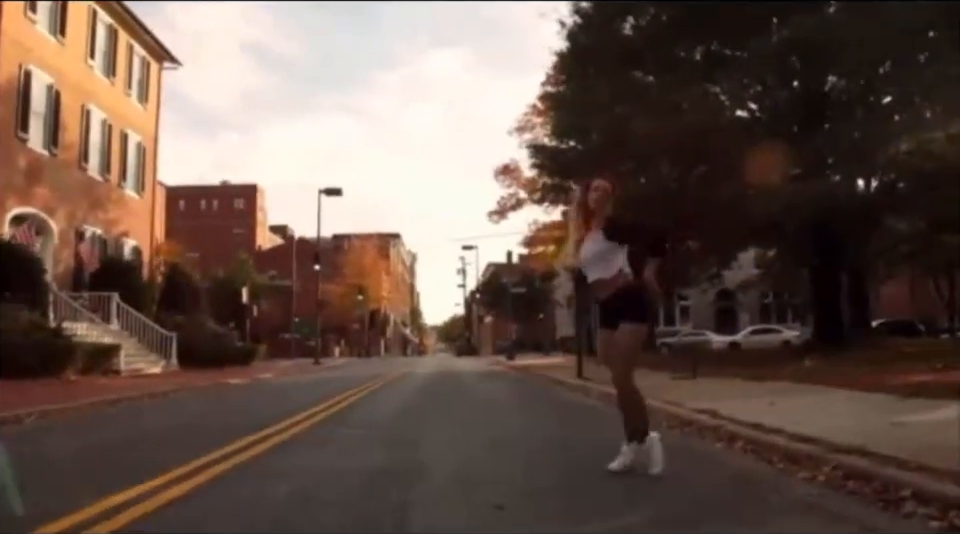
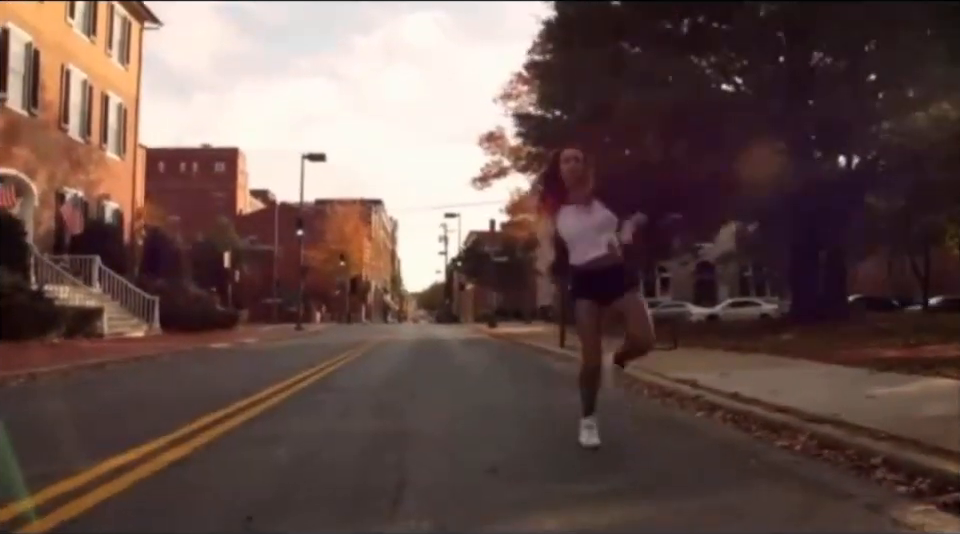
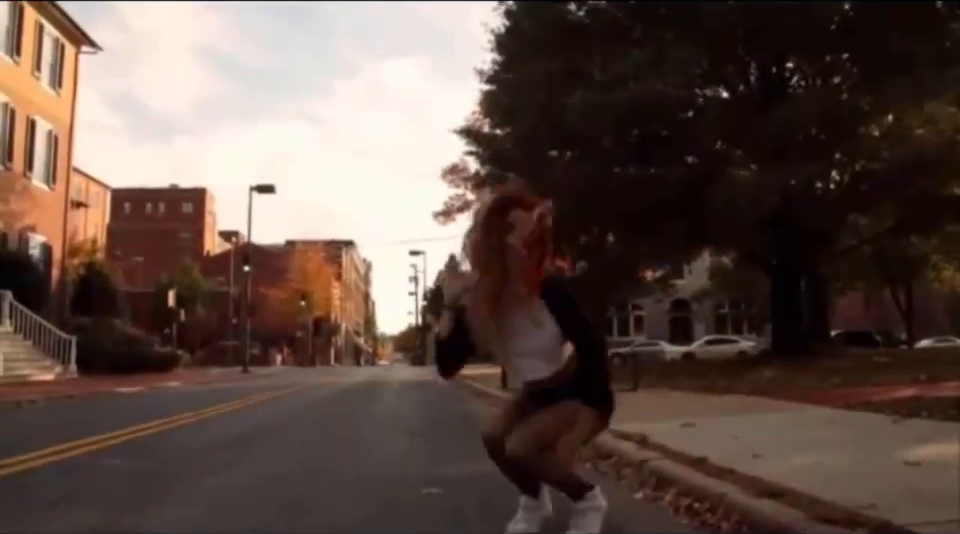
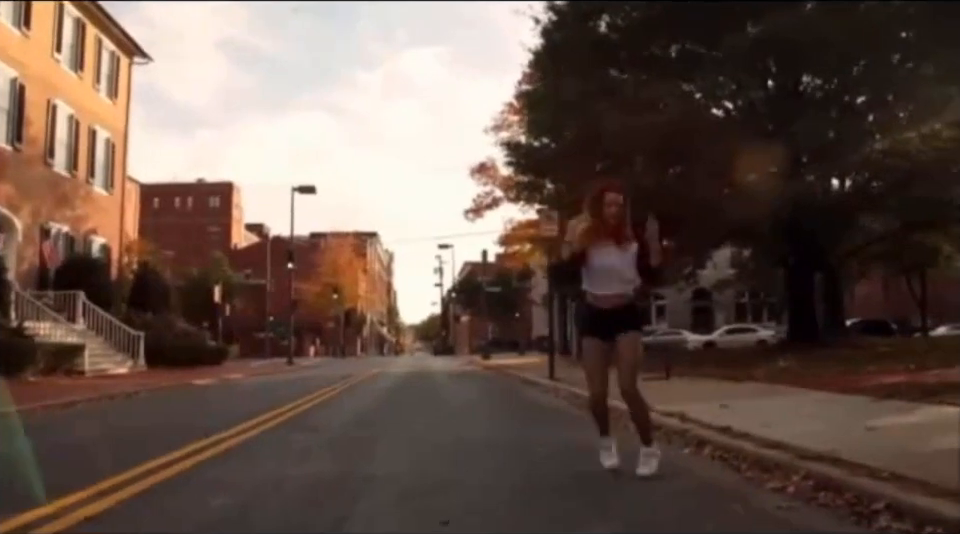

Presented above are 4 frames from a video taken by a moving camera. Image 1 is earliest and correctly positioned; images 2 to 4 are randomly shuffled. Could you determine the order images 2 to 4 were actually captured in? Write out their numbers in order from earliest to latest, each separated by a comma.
4, 3, 2
